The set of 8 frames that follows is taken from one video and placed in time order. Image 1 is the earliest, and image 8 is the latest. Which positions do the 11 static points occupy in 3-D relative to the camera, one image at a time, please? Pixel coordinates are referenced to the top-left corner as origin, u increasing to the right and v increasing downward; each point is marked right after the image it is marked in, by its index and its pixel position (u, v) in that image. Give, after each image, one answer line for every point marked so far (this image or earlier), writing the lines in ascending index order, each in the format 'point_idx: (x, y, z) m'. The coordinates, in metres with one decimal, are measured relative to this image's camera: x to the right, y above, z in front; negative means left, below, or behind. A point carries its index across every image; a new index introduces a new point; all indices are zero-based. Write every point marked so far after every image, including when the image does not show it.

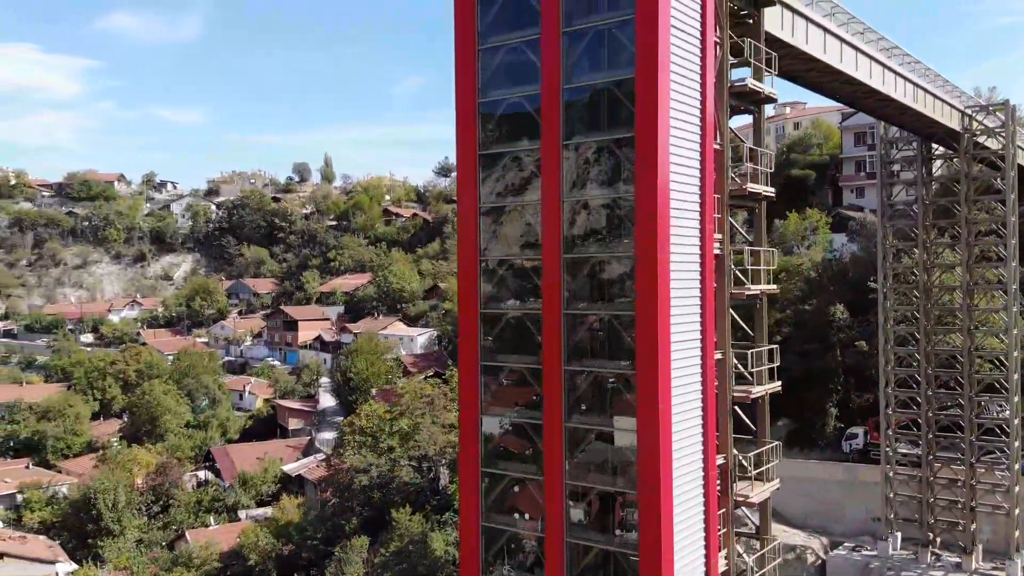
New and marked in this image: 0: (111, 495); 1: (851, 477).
0: (-10.9, -5.5, +19.9) m
1: (+6.9, -3.9, +14.4) m
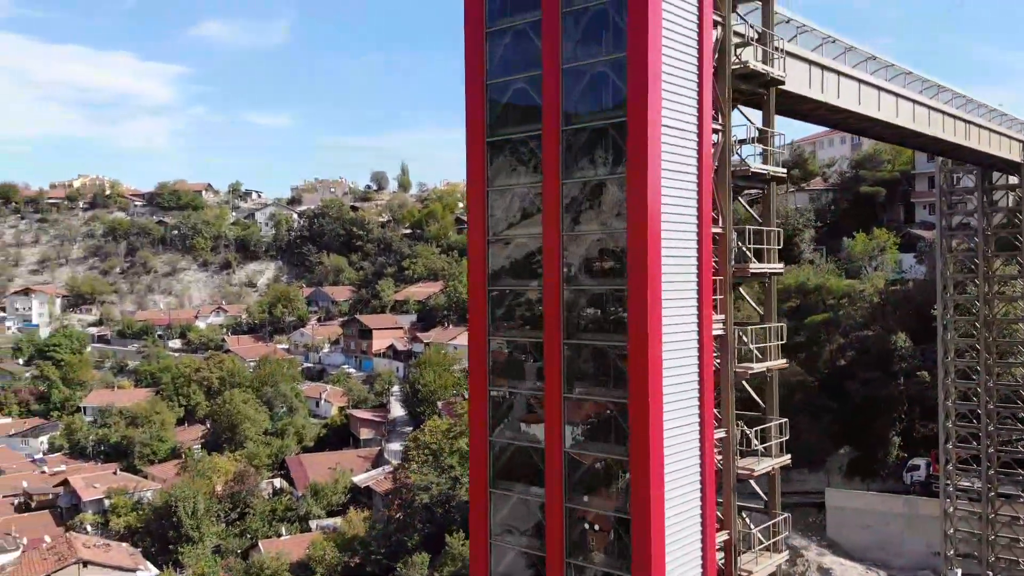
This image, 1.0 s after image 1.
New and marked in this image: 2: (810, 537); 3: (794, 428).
0: (-9.3, -6.2, +21.1) m
1: (+7.9, -4.4, +14.0) m
2: (+6.4, -5.4, +15.3) m
3: (+7.5, -3.7, +18.8) m
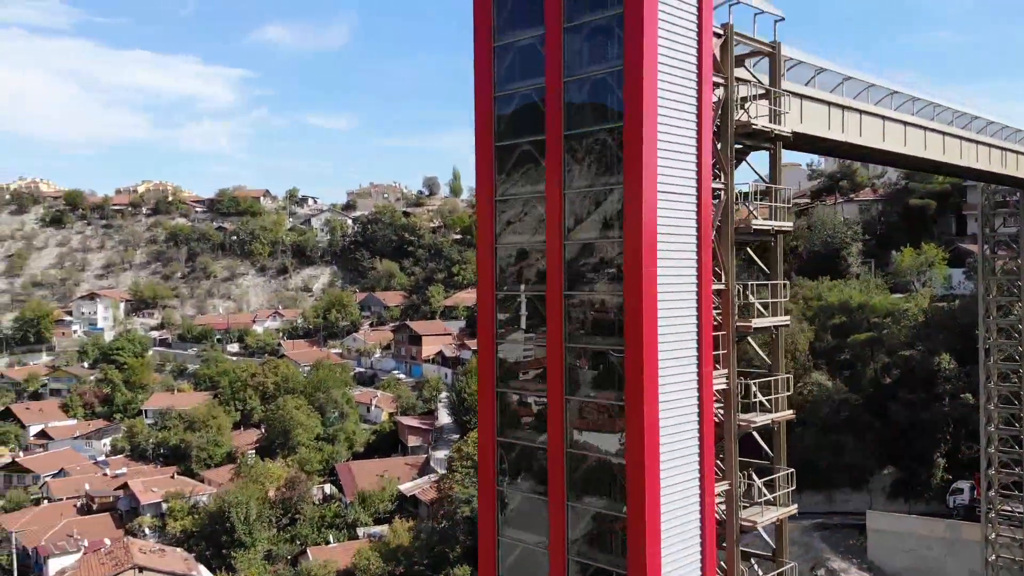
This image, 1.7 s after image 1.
0: (-8.1, -6.7, +21.9) m
1: (+8.6, -4.8, +13.8) m
2: (+7.2, -5.8, +15.1) m
3: (+8.5, -4.2, +18.5) m
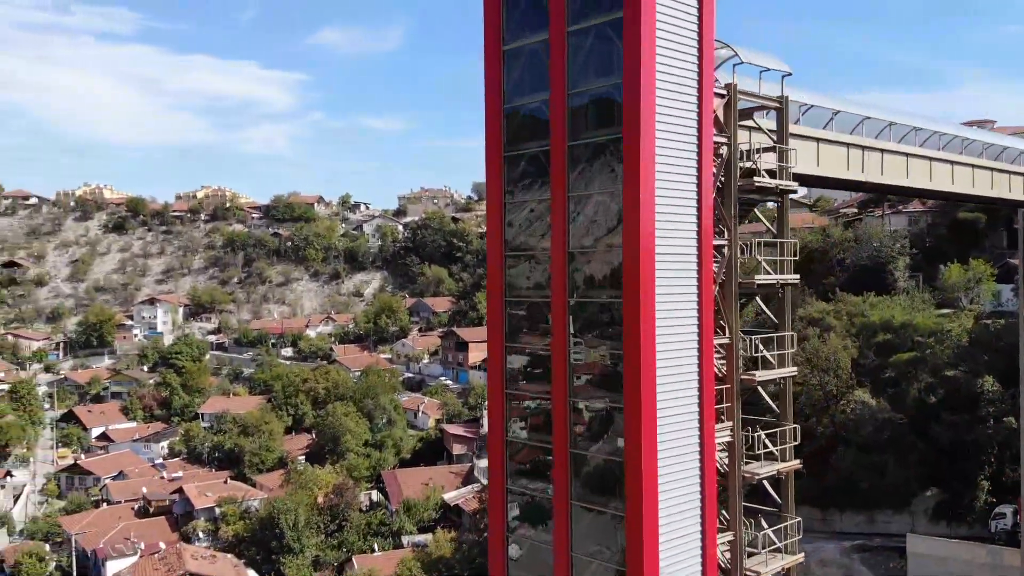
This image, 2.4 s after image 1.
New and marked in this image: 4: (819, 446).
0: (-7.0, -7.2, +22.7) m
1: (+9.2, -5.2, +13.5) m
2: (+7.9, -6.2, +14.9) m
3: (+9.4, -4.6, +18.3) m
4: (+8.7, -4.4, +19.9) m
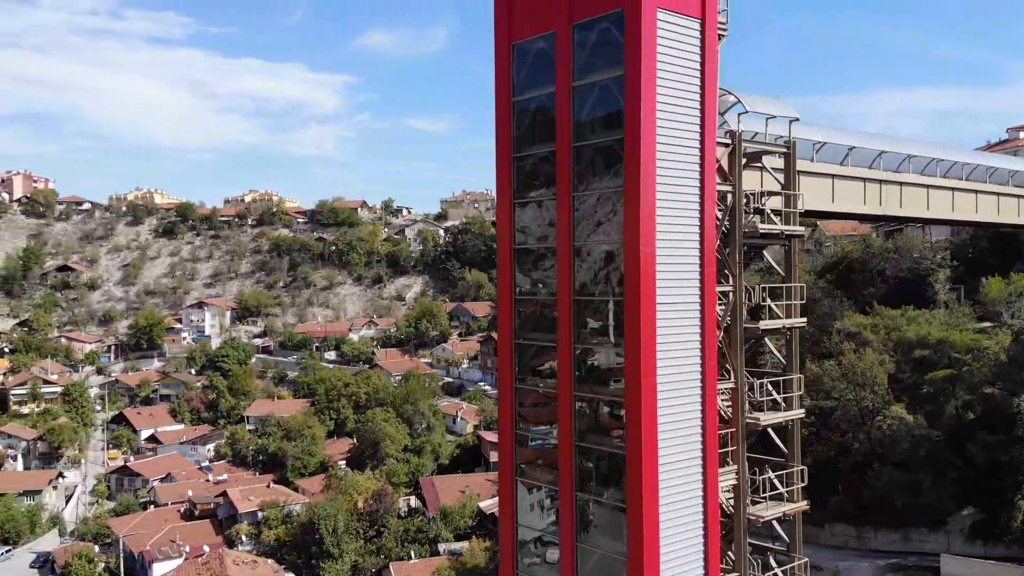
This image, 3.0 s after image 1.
0: (-5.9, -7.7, +23.3) m
1: (+9.8, -5.6, +13.3) m
2: (+8.5, -6.5, +14.7) m
3: (+10.2, -5.0, +18.0) m
4: (+9.6, -4.9, +19.7) m
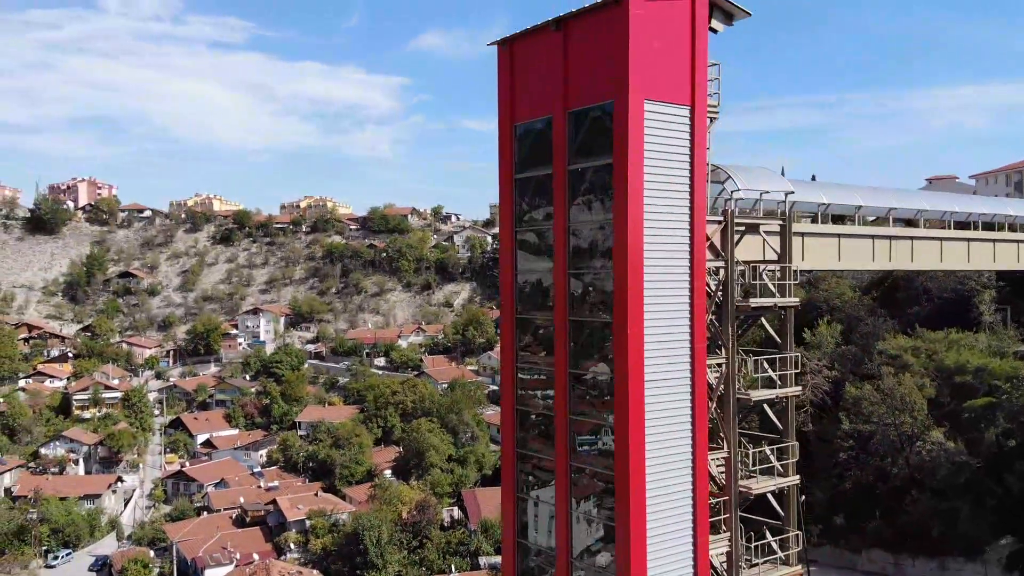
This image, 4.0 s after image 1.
0: (-4.8, -8.4, +24.0) m
1: (+10.3, -6.2, +13.1) m
2: (+9.1, -7.2, +14.6) m
3: (+11.0, -5.7, +17.8) m
4: (+10.5, -5.5, +19.6) m
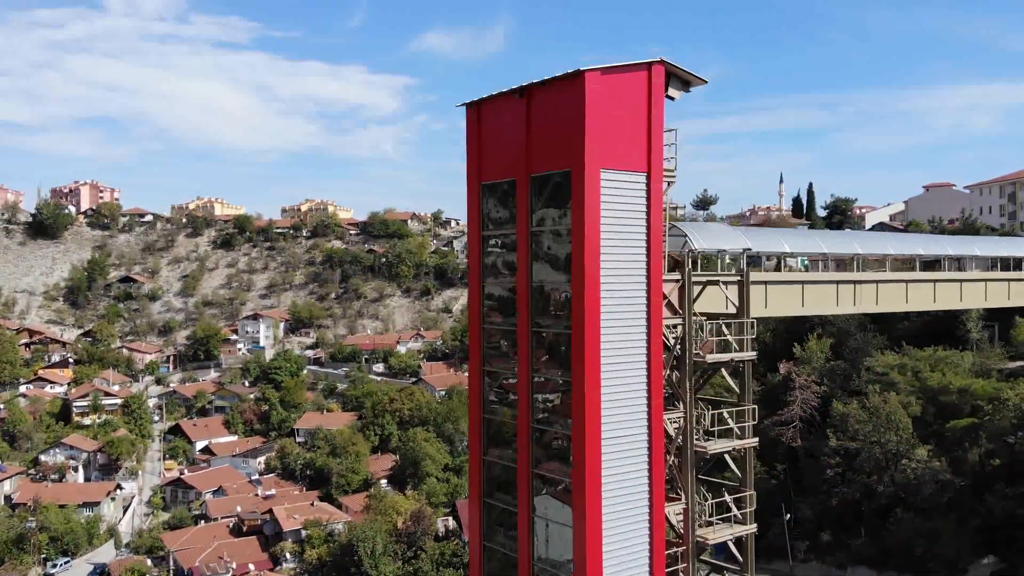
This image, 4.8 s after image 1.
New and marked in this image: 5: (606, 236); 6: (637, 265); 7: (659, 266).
0: (-5.1, -9.0, +24.2) m
1: (+10.0, -6.7, +13.3) m
2: (+8.8, -7.7, +14.8) m
3: (+10.7, -6.2, +18.1) m
4: (+10.2, -6.1, +19.8) m
5: (+0.8, +0.4, +5.7) m
6: (+1.0, +0.2, +5.8) m
7: (+1.2, +0.2, +5.9) m
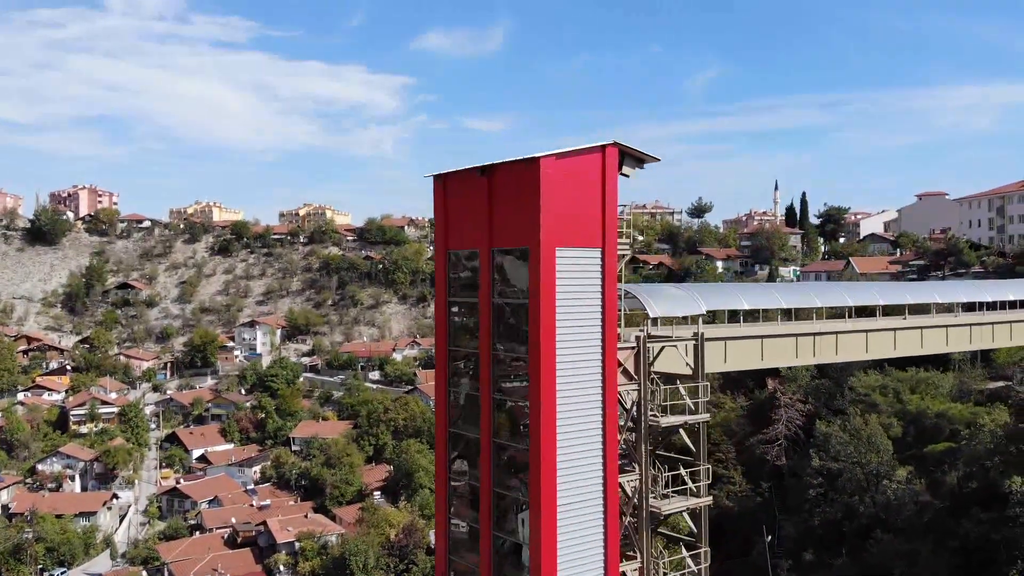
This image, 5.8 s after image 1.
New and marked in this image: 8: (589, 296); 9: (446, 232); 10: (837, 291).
0: (-5.4, -9.7, +24.5) m
1: (+9.6, -7.3, +13.7) m
2: (+8.5, -8.4, +15.2) m
3: (+10.3, -6.9, +18.4) m
4: (+9.9, -6.8, +20.1) m
5: (+0.4, -0.2, +6.0) m
6: (+0.7, -0.4, +6.2) m
7: (+0.9, -0.4, +6.3) m
8: (+0.7, -0.1, +6.2) m
9: (-0.6, +0.5, +6.8) m
10: (+4.3, 0.0, +9.4) m
